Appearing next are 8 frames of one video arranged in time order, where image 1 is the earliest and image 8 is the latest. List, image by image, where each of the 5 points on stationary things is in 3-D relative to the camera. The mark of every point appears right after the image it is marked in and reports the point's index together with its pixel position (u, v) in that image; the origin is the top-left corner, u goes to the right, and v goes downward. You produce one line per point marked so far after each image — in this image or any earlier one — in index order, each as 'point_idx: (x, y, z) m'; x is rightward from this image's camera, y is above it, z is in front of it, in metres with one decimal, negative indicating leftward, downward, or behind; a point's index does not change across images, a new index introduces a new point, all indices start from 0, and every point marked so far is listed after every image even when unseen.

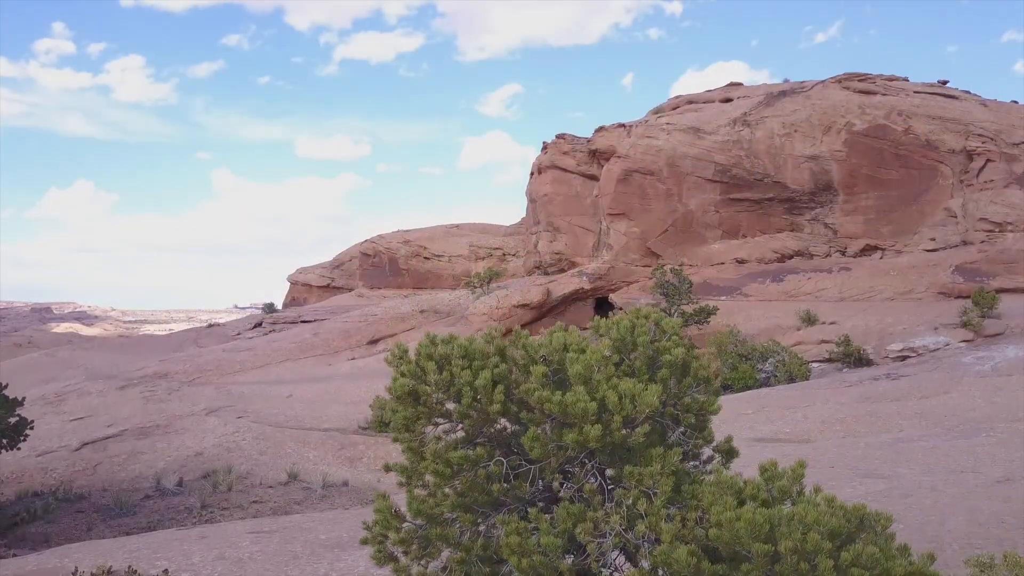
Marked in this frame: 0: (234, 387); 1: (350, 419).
0: (-8.7, -3.1, +19.9) m
1: (-2.9, -2.4, +11.5) m
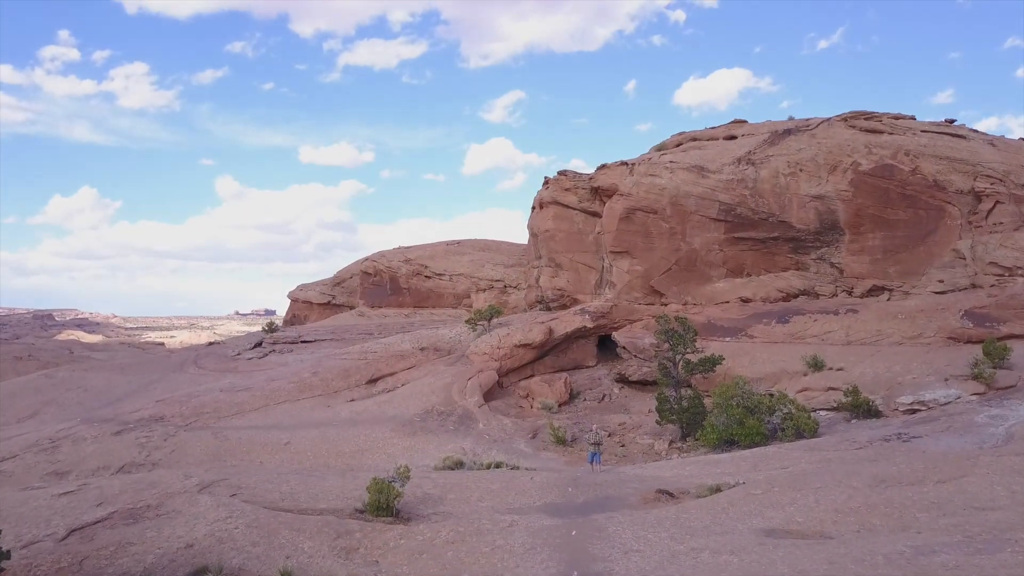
0: (-8.6, -4.5, +19.6) m
1: (-2.9, -3.6, +11.2) m
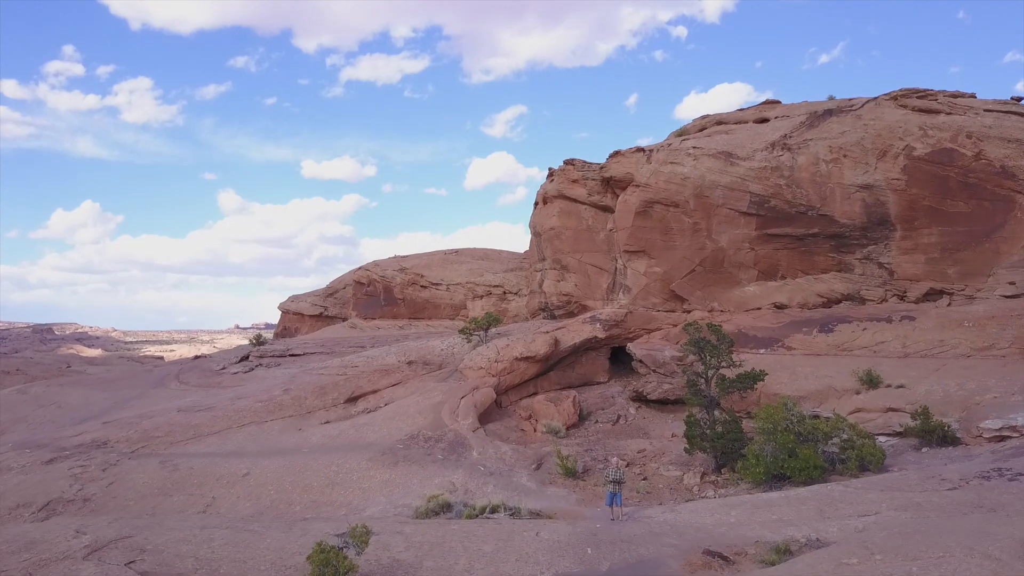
0: (-8.6, -4.6, +16.7) m
1: (-2.9, -3.5, +8.3) m
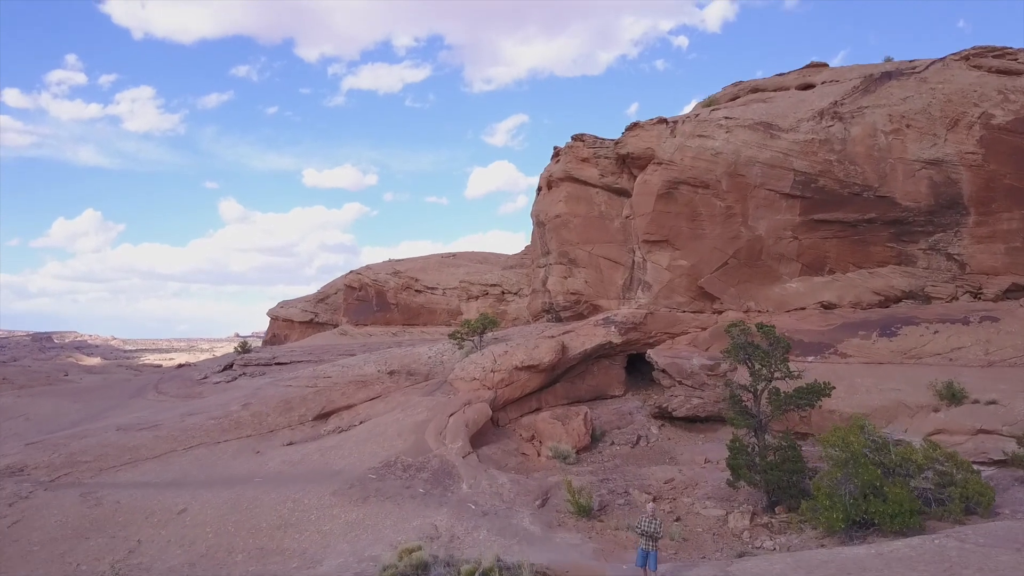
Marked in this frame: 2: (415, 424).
0: (-8.6, -4.4, +13.7) m
1: (-3.0, -3.3, +5.2) m
2: (-2.3, -3.2, +14.9) m
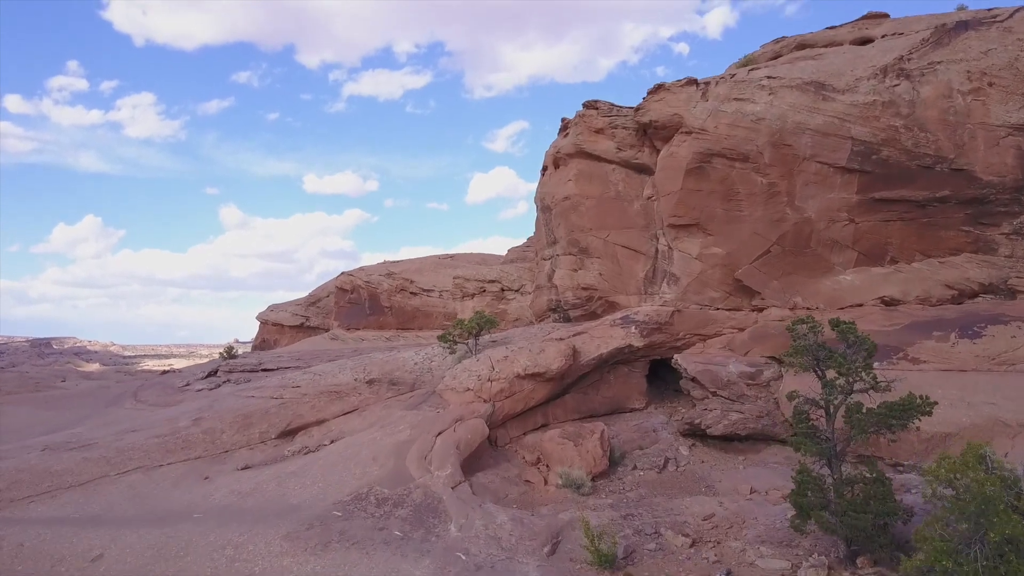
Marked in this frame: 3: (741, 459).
0: (-8.6, -4.3, +11.0) m
1: (-2.9, -3.0, +2.5) m
2: (-2.2, -3.0, +12.2) m
3: (+4.6, -3.5, +13.0) m
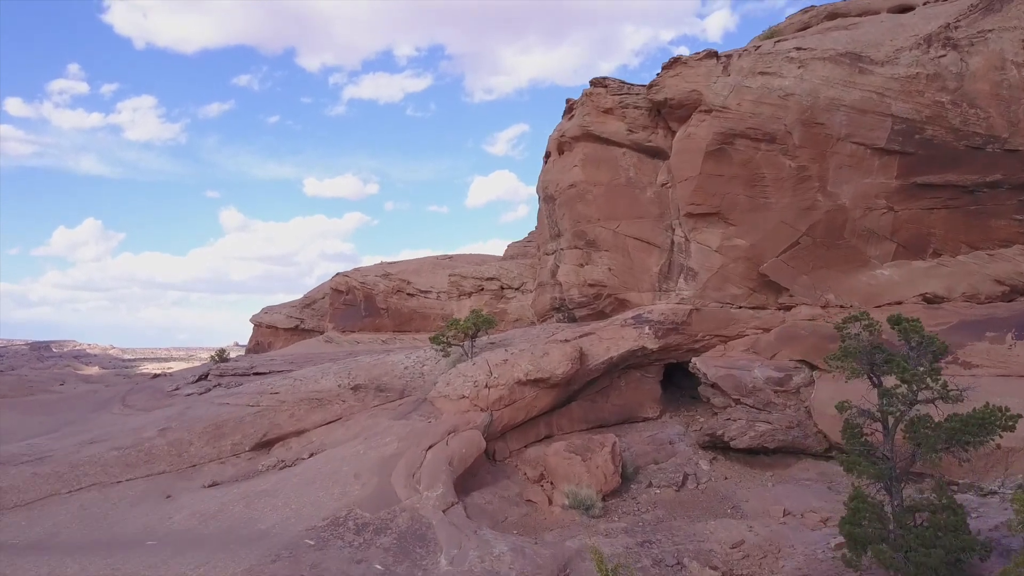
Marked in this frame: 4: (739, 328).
0: (-8.6, -4.2, +9.5) m
1: (-2.9, -2.9, +1.1) m
2: (-2.2, -2.9, +10.8) m
3: (+4.6, -3.4, +11.6) m
4: (+4.6, -0.8, +12.8) m
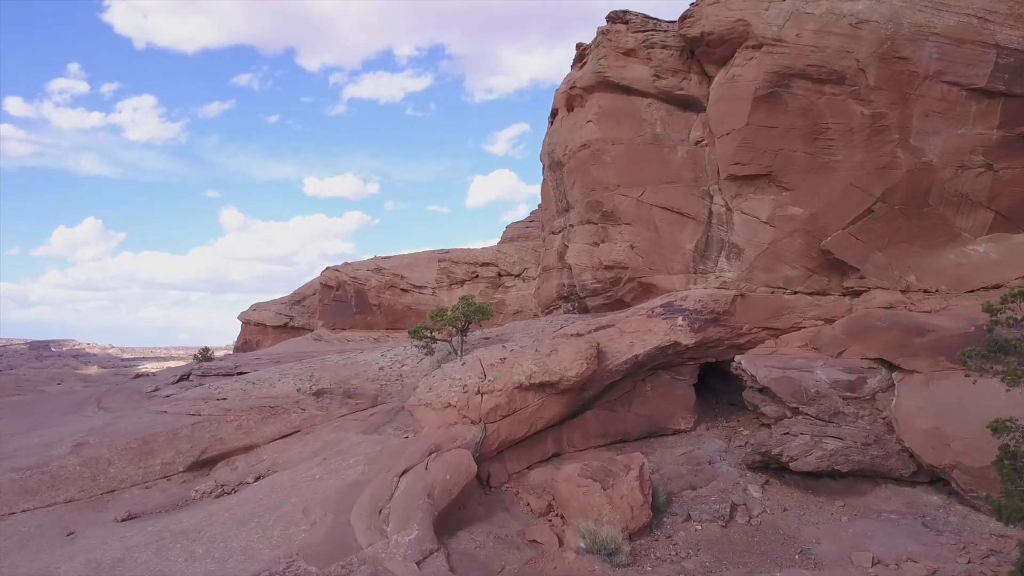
0: (-8.6, -3.8, +7.0) m
1: (-3.0, -2.6, -1.4) m
2: (-2.2, -2.6, +8.2) m
3: (+4.6, -3.1, +9.0) m
4: (+4.5, -0.5, +10.3) m
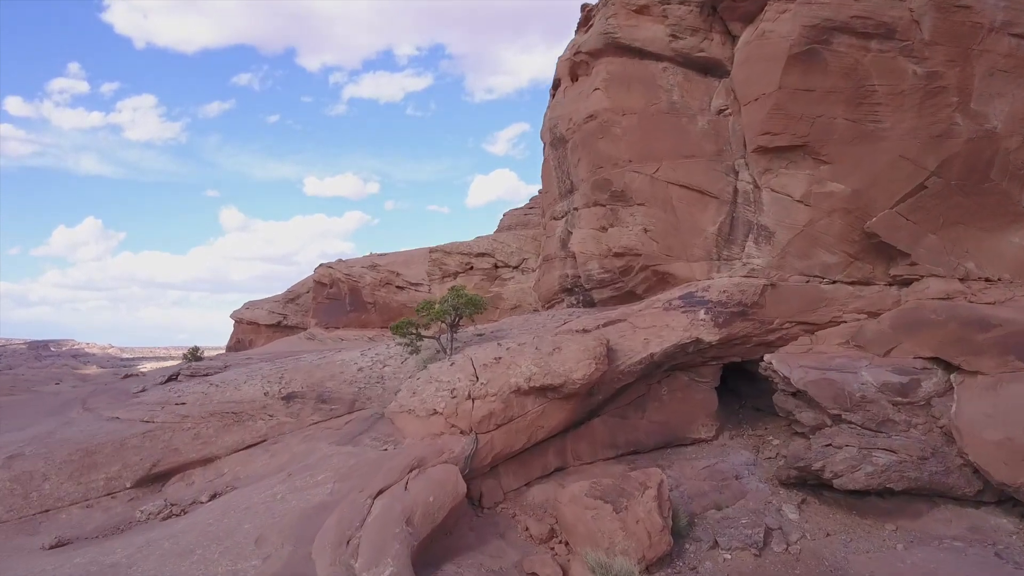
0: (-8.7, -3.7, +5.7) m
1: (-3.0, -2.4, -2.8) m
2: (-2.3, -2.5, +6.9) m
3: (+4.6, -2.9, +7.7) m
4: (+4.5, -0.3, +8.9) m
